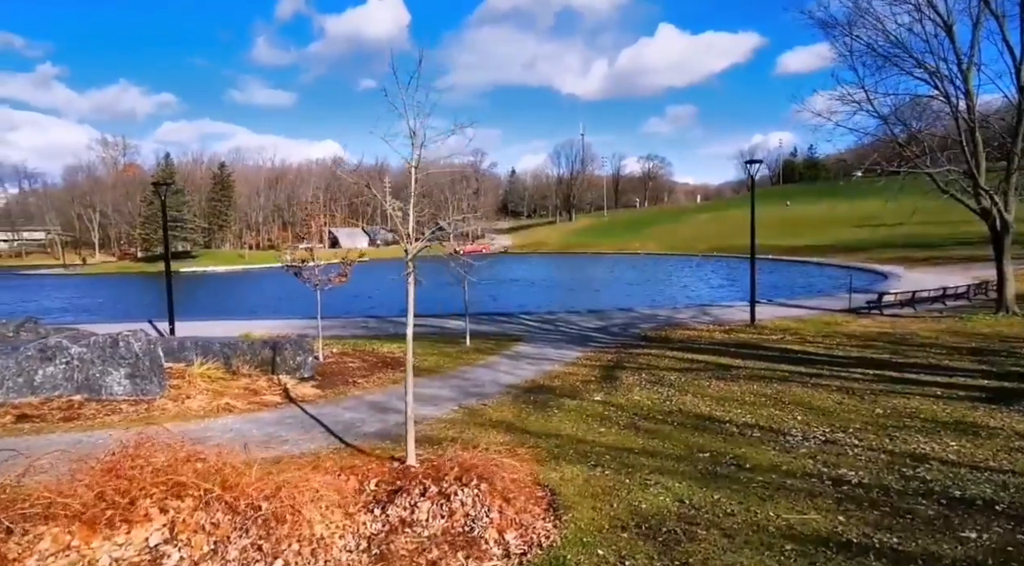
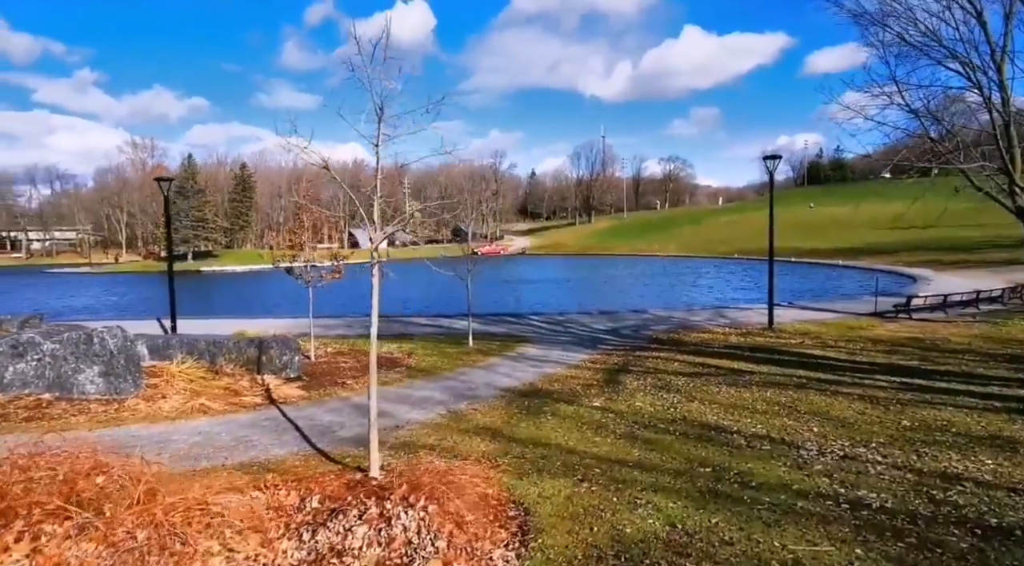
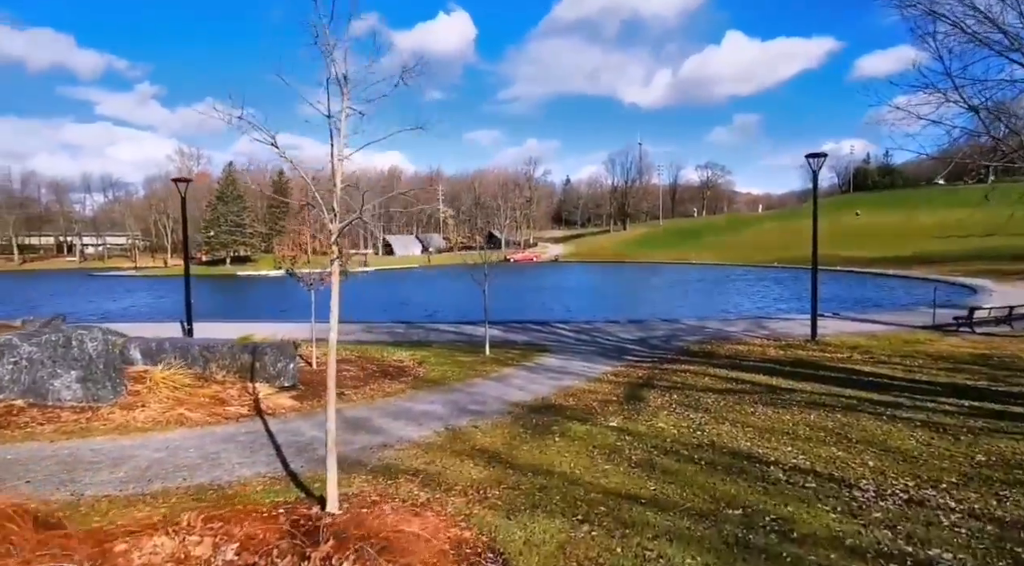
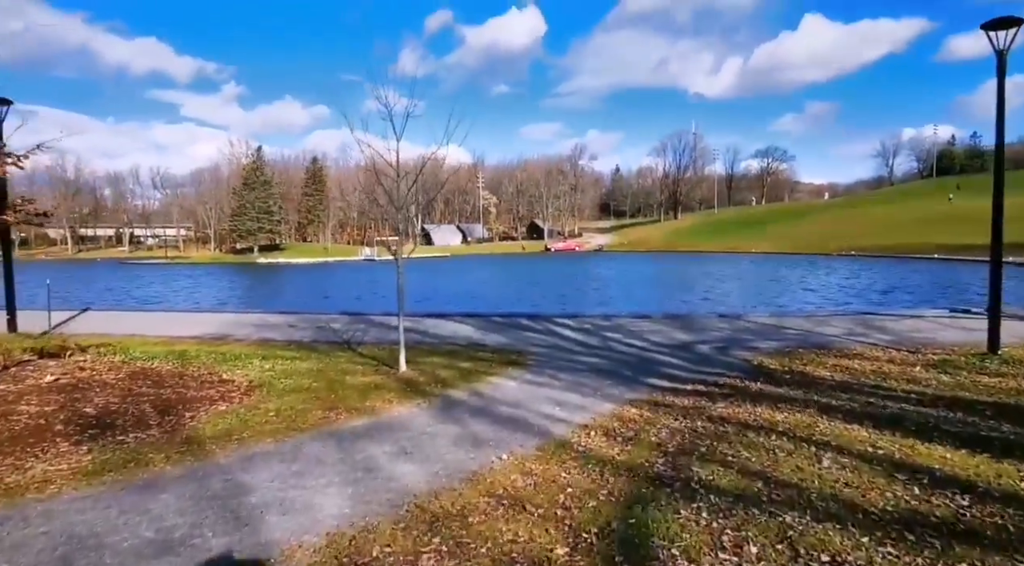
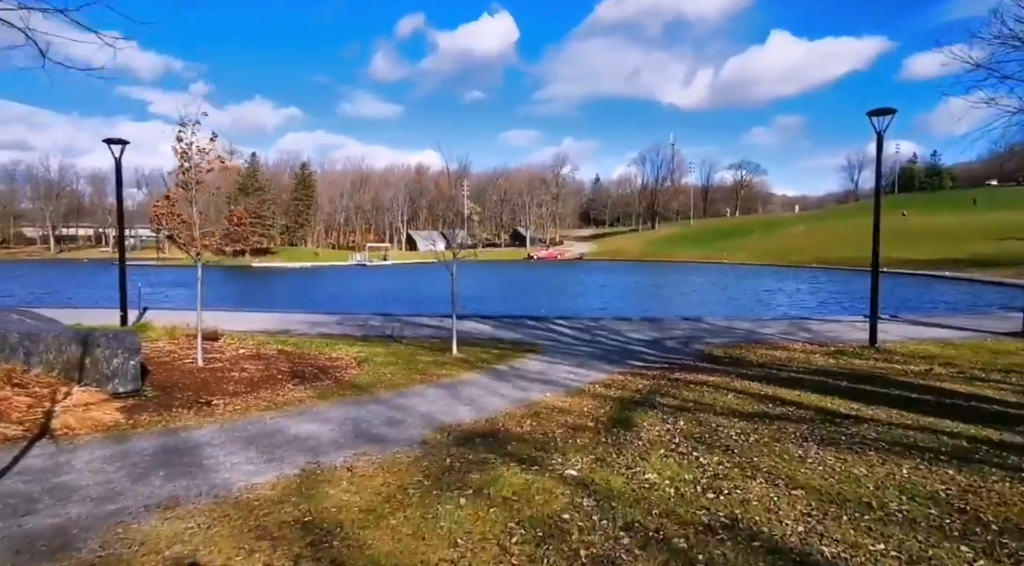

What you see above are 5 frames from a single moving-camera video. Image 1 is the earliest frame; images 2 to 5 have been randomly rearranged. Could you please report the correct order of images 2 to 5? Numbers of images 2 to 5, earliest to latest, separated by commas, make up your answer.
2, 3, 5, 4
